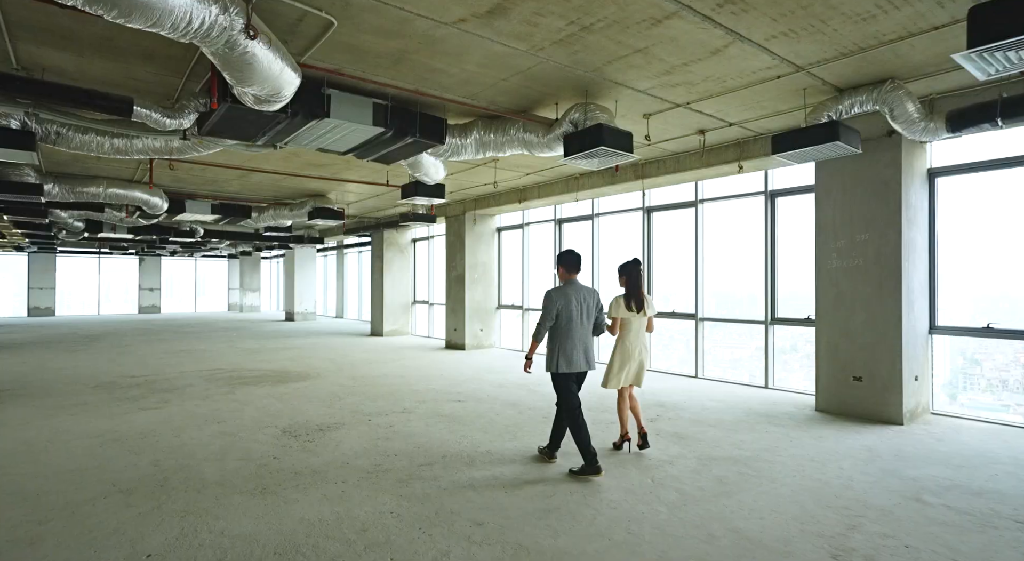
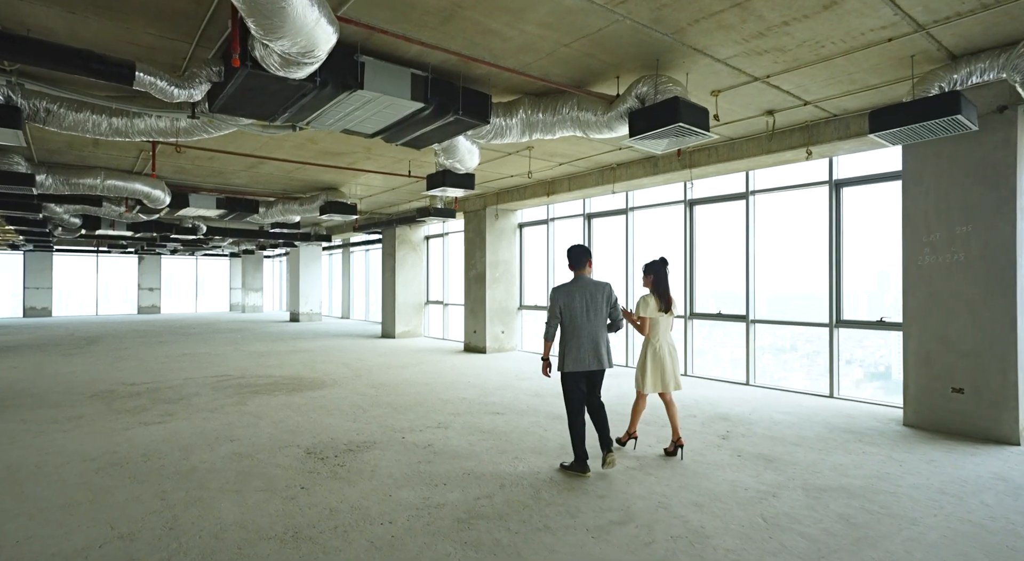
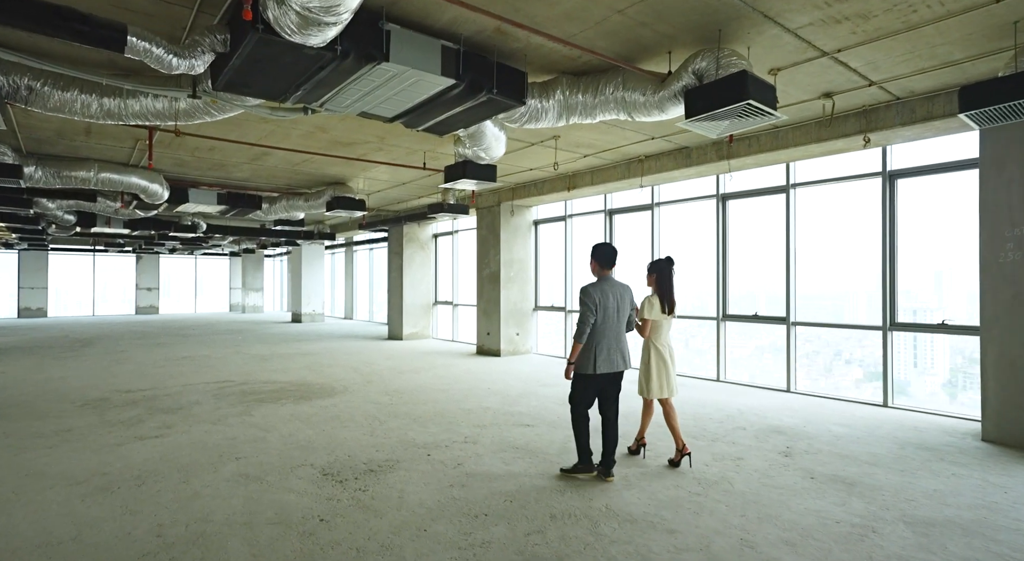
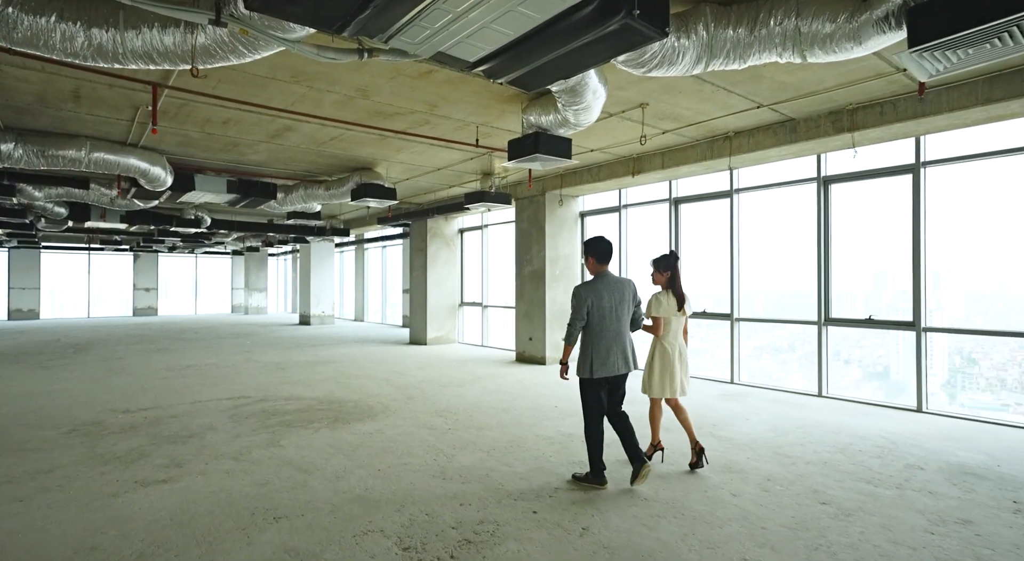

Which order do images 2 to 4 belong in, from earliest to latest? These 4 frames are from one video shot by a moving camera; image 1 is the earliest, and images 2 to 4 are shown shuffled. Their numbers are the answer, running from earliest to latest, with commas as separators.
2, 3, 4
